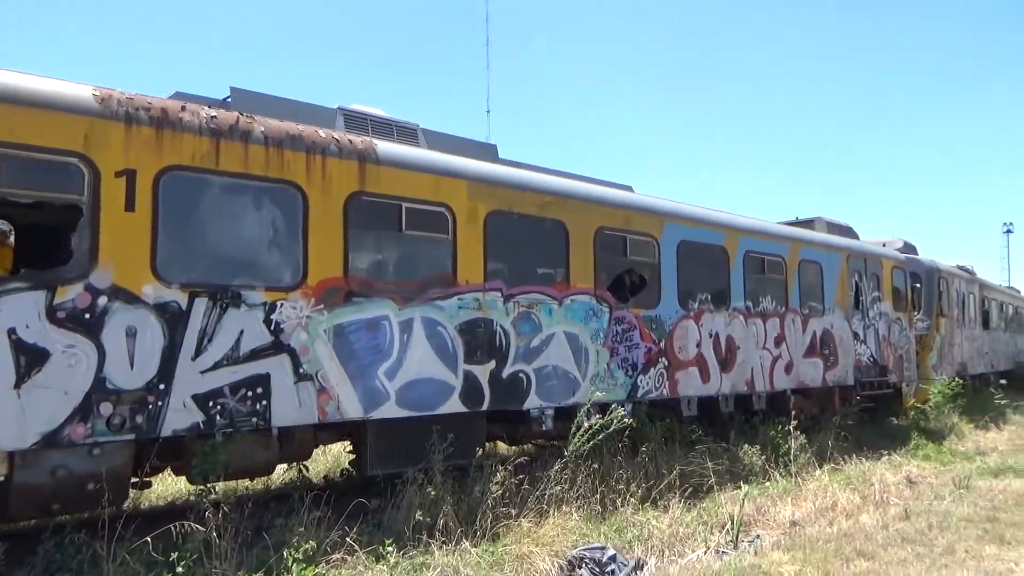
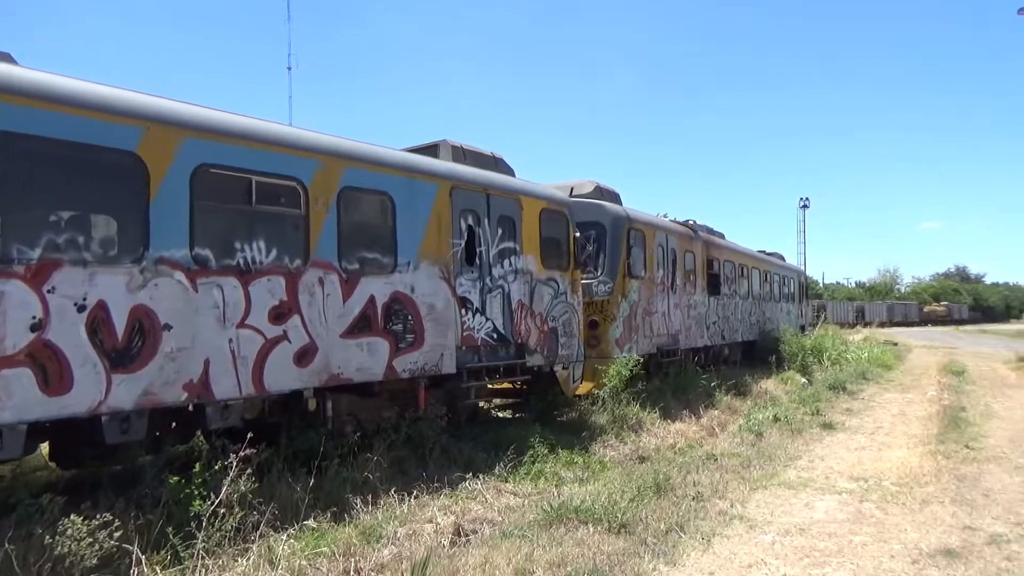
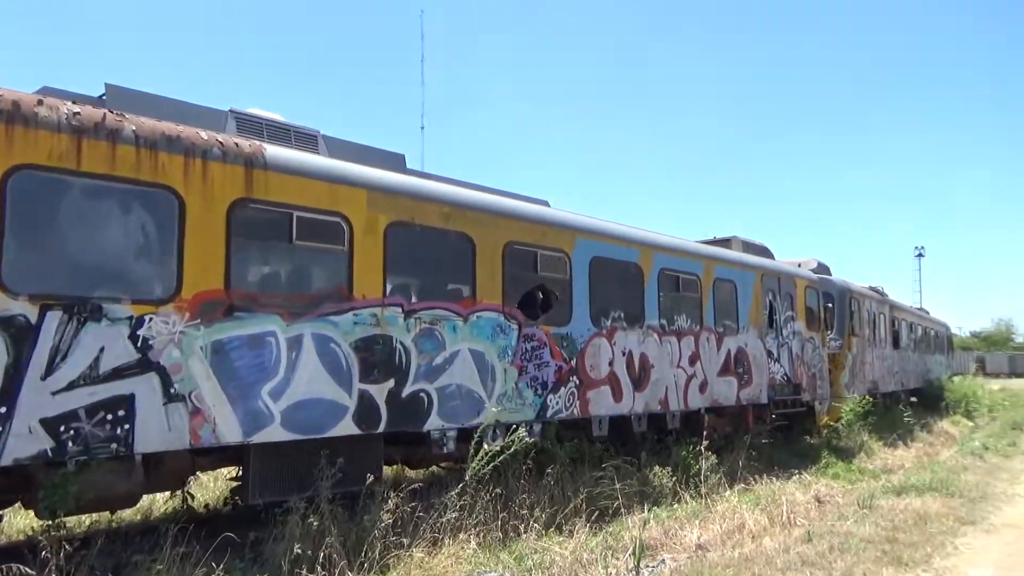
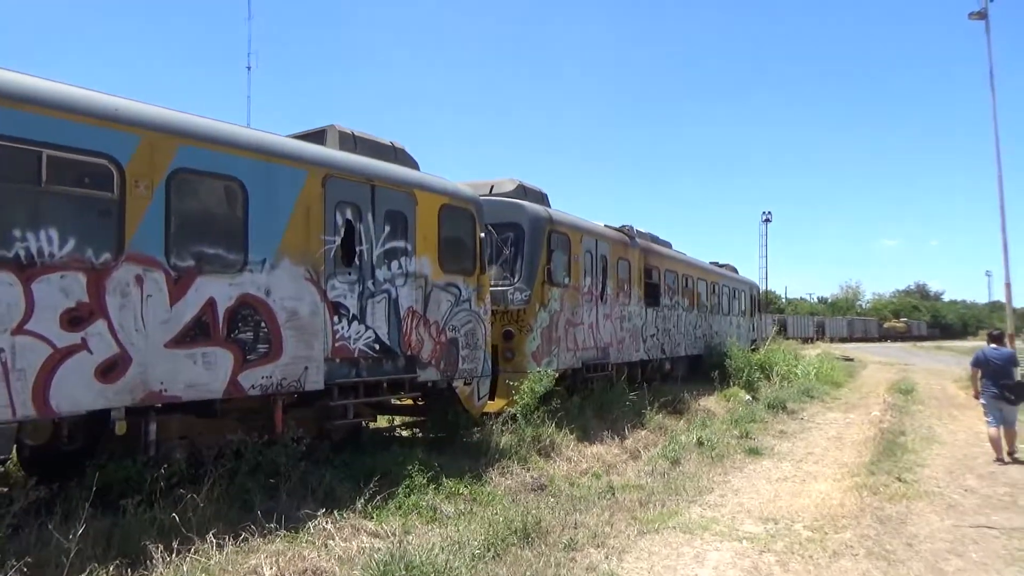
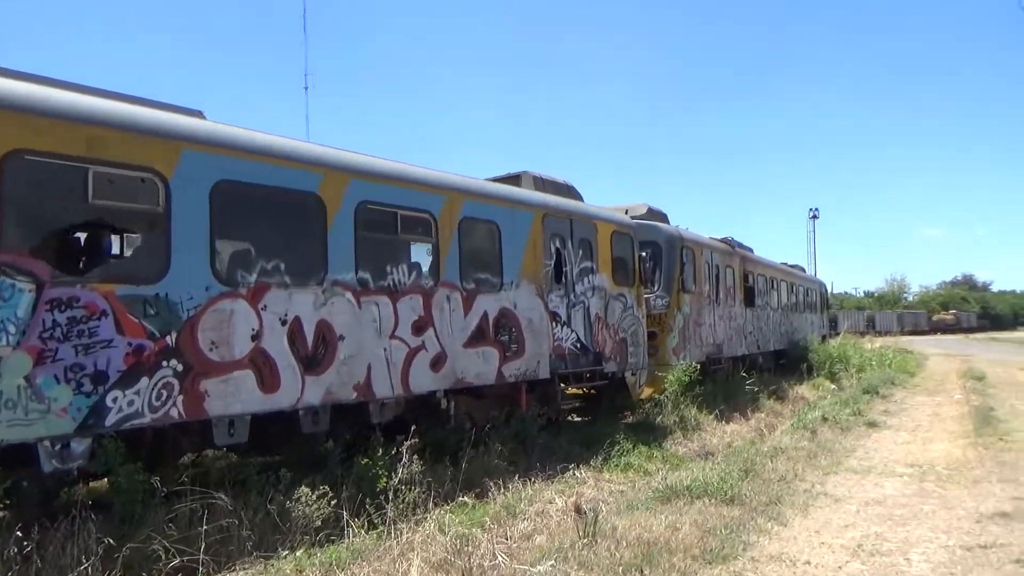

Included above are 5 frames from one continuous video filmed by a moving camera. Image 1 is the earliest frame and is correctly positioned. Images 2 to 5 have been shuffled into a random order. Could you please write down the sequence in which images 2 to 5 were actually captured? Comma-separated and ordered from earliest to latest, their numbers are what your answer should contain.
3, 5, 2, 4
